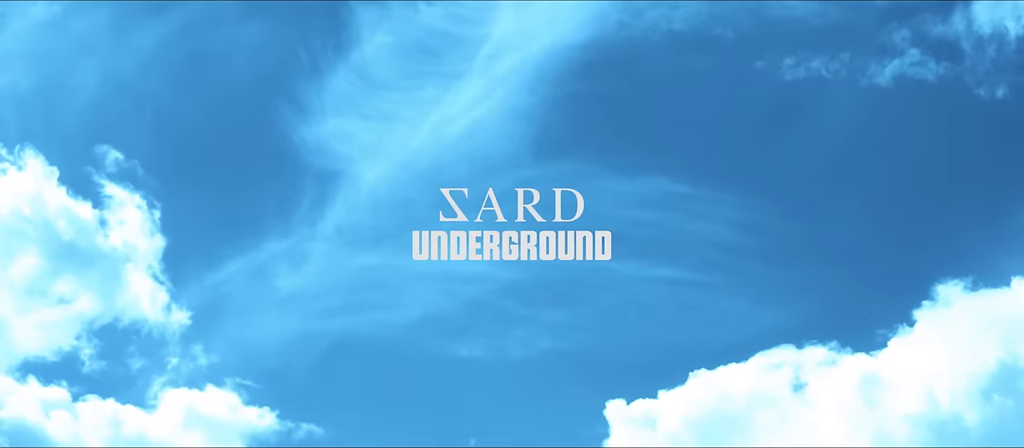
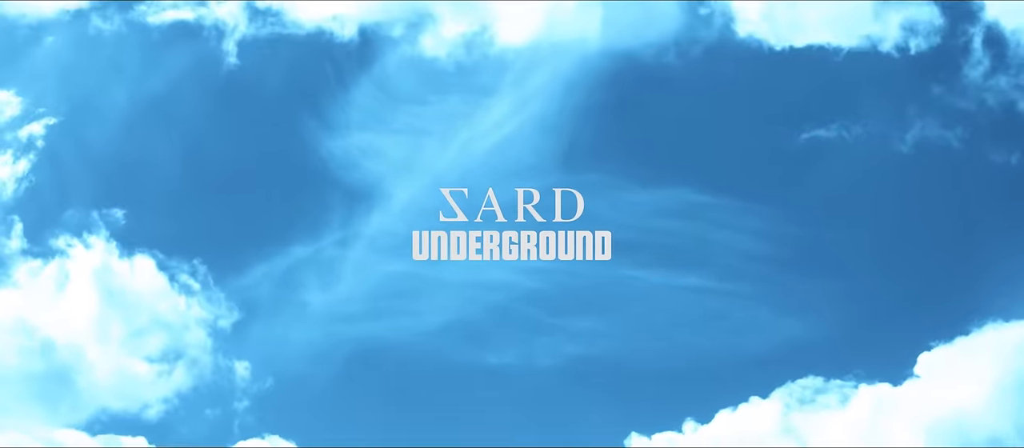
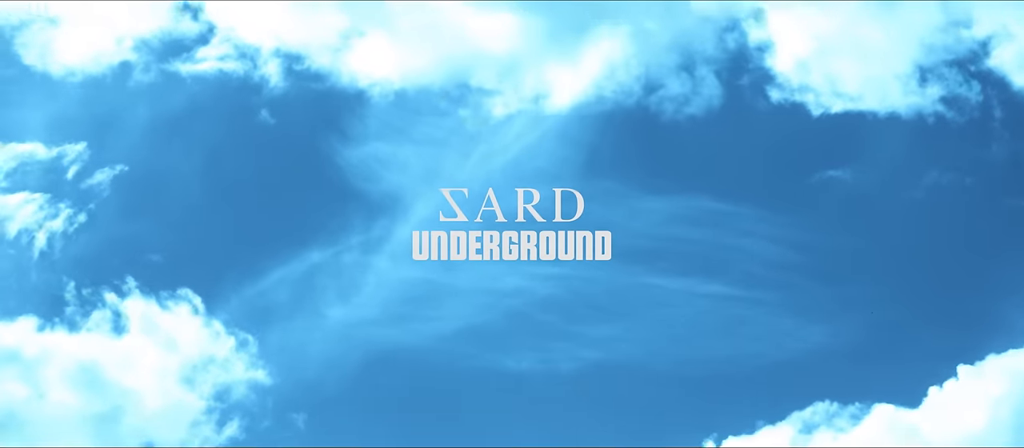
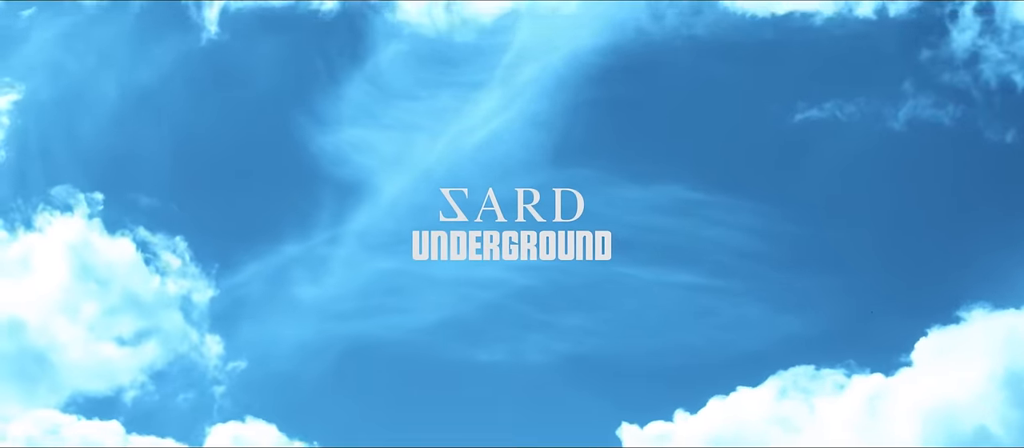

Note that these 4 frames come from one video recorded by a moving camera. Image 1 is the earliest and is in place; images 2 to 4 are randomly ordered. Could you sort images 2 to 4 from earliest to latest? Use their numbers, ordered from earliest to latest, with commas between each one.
4, 2, 3
